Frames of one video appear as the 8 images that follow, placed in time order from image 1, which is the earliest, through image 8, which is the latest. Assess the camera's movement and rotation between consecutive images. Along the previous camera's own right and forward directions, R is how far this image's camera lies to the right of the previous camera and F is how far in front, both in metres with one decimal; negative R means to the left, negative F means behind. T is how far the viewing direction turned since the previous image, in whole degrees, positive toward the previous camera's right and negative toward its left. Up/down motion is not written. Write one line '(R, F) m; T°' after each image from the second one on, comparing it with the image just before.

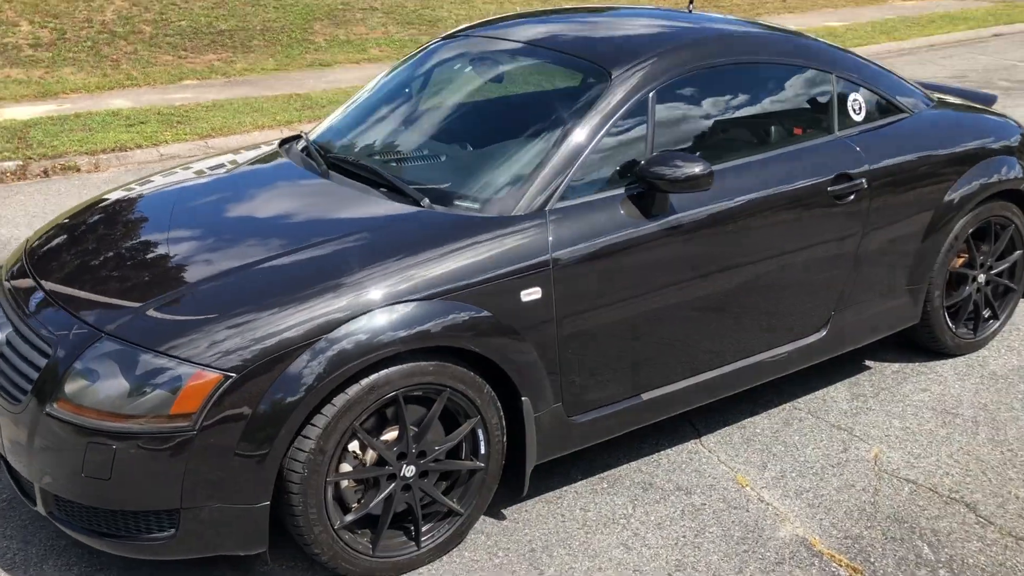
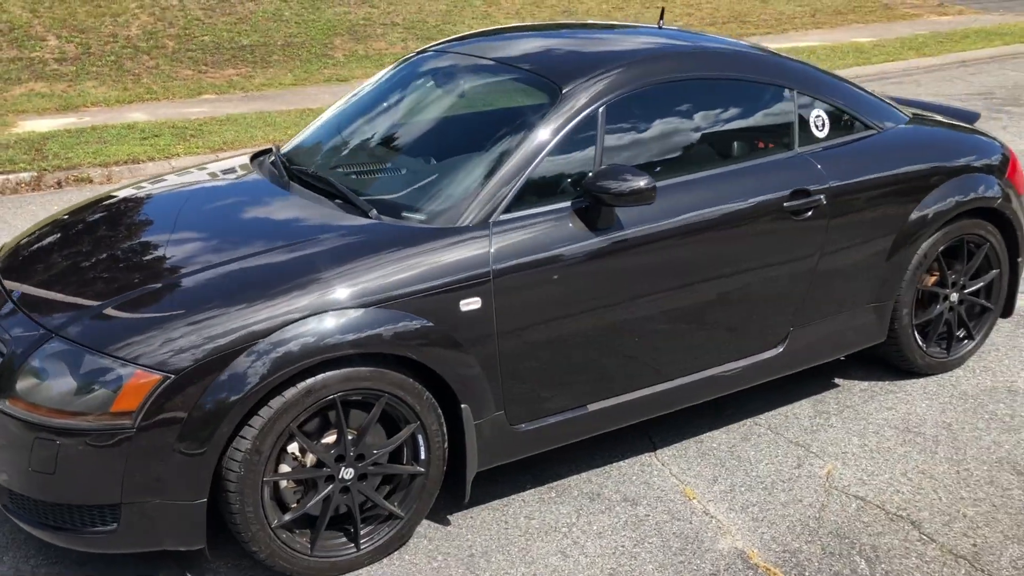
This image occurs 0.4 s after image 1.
(+0.3, -0.1) m; -2°
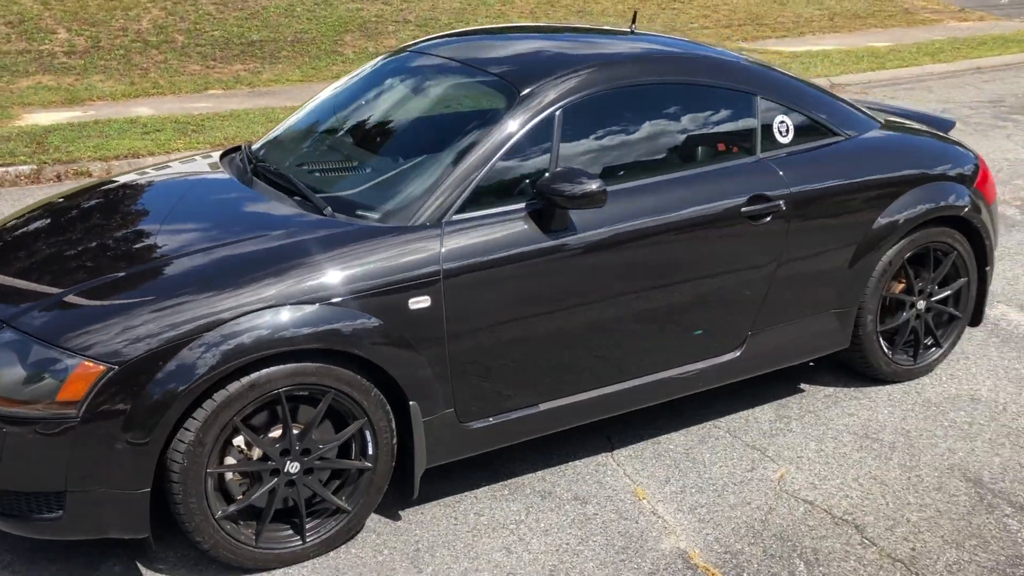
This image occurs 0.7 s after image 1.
(+0.2, 0.0) m; -1°
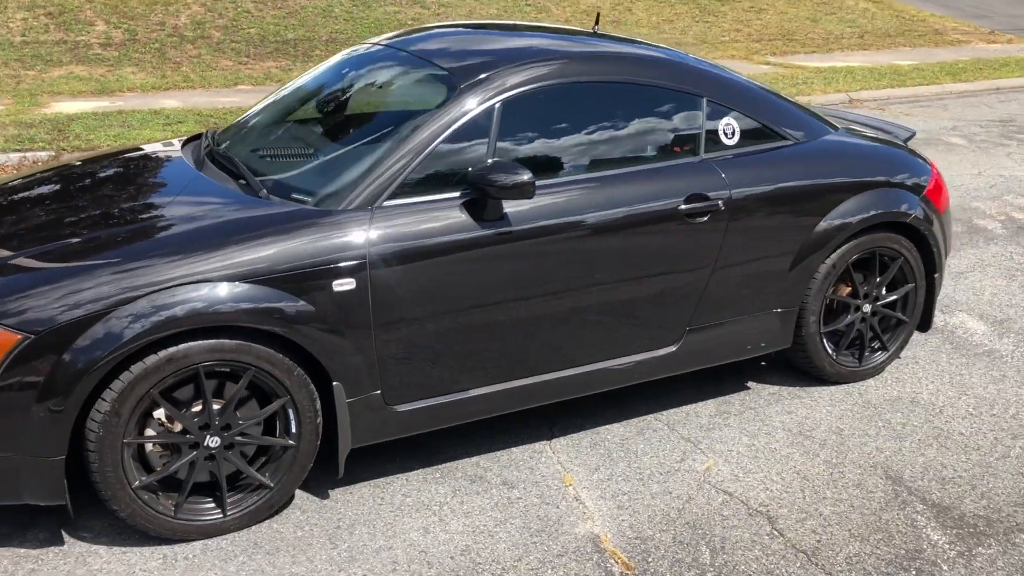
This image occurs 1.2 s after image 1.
(+0.4, -0.1) m; -2°
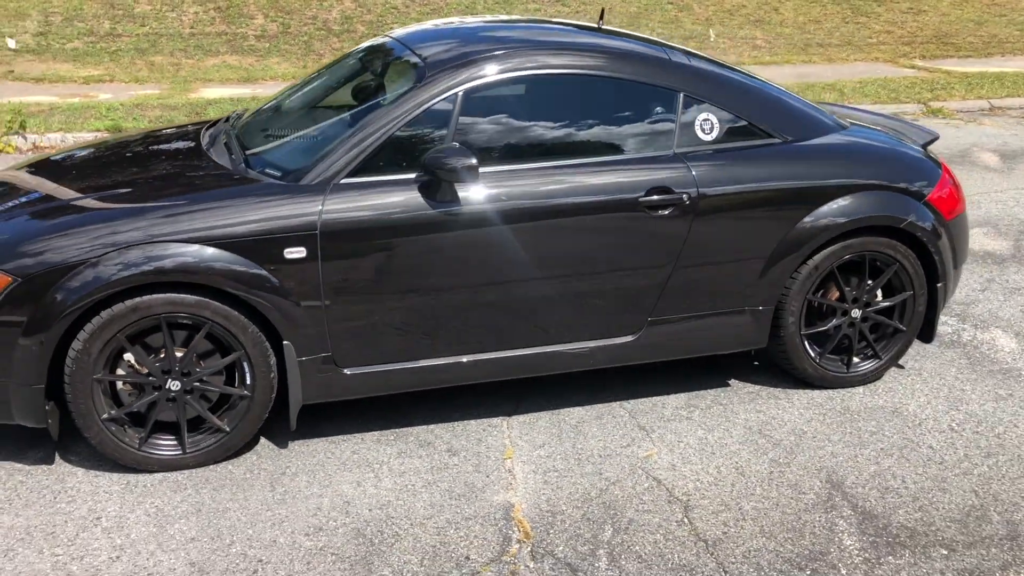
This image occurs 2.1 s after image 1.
(+0.8, -0.1) m; -9°
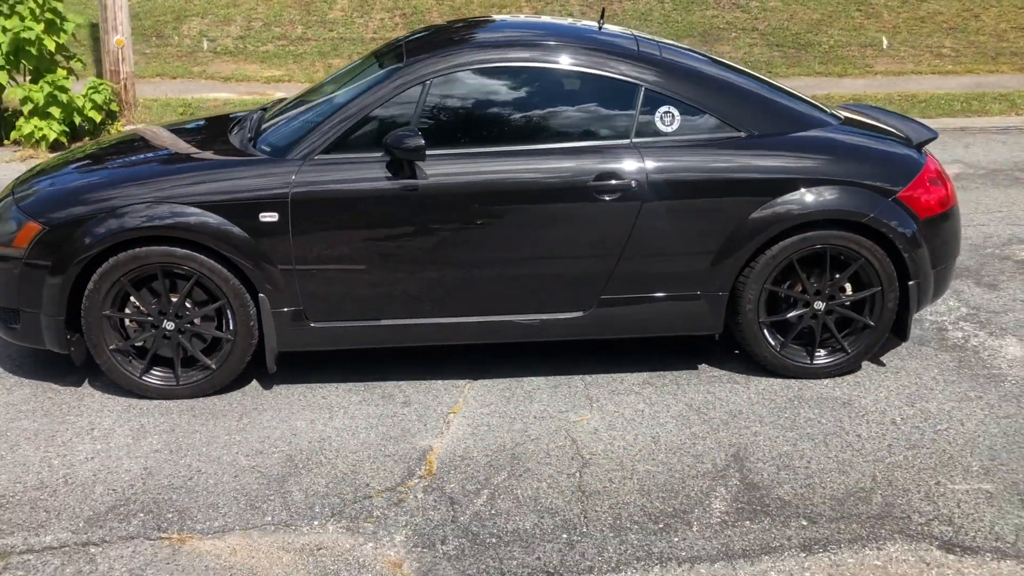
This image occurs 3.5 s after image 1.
(+1.1, -0.2) m; -11°
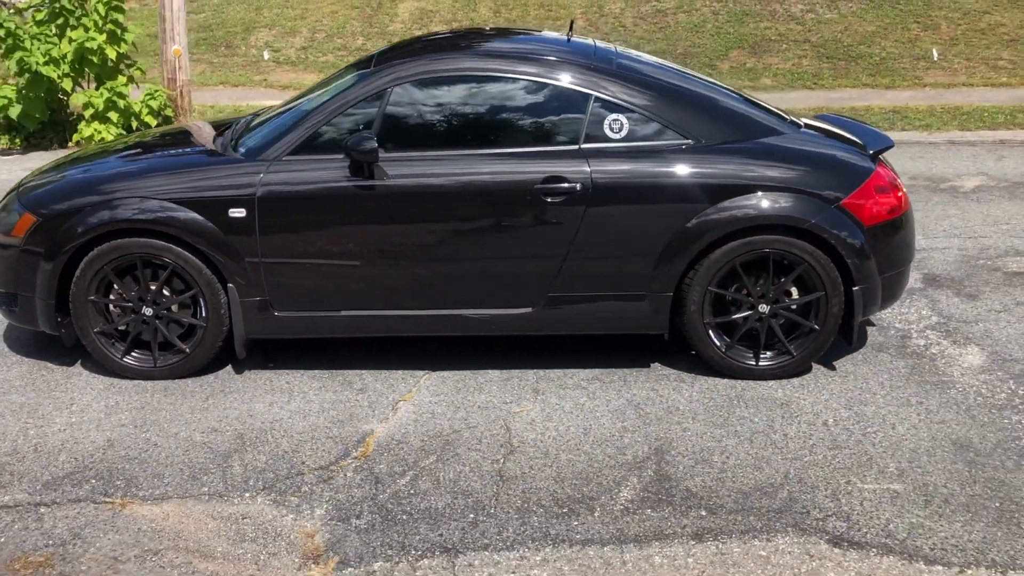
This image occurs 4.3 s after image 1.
(+0.5, -0.1) m; -3°
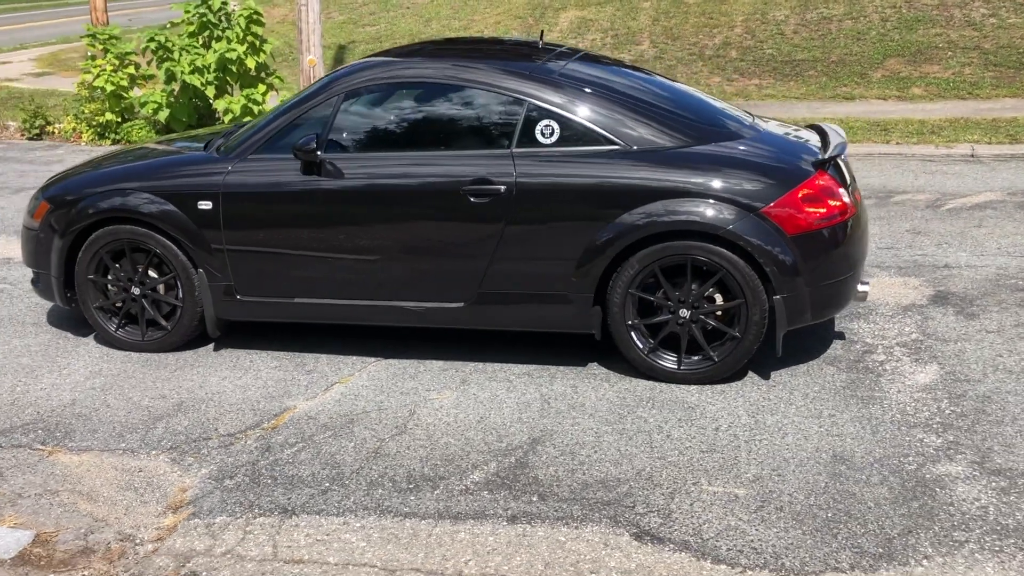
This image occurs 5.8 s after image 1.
(+1.2, -0.1) m; -10°
